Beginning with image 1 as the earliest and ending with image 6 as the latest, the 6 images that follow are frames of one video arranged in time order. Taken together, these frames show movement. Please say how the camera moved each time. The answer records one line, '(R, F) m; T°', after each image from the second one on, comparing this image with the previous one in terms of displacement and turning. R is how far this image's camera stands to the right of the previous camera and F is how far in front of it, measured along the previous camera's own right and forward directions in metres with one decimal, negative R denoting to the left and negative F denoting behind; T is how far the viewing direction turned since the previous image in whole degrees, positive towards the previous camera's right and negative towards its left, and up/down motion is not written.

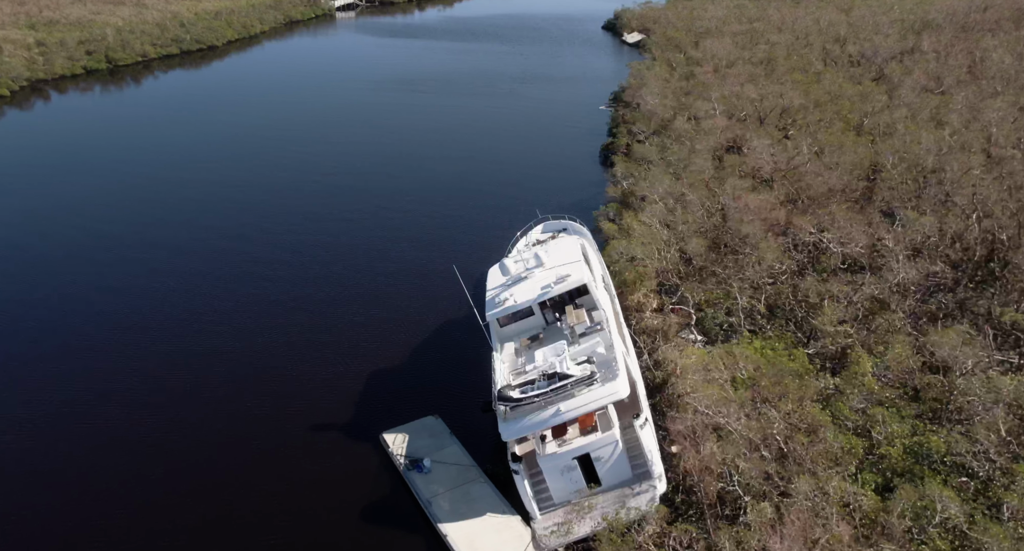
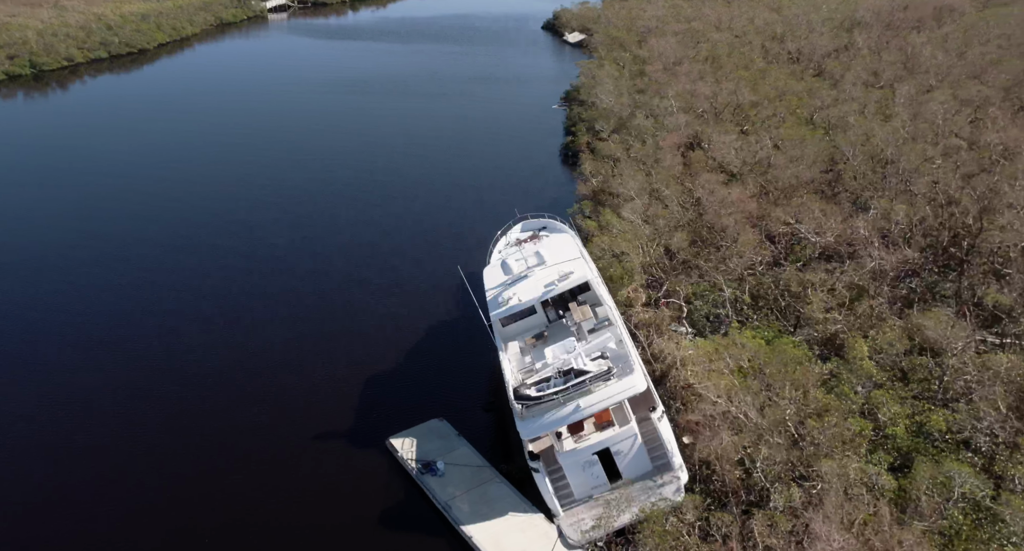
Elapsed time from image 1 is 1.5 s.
(-2.2, +0.1) m; +5°
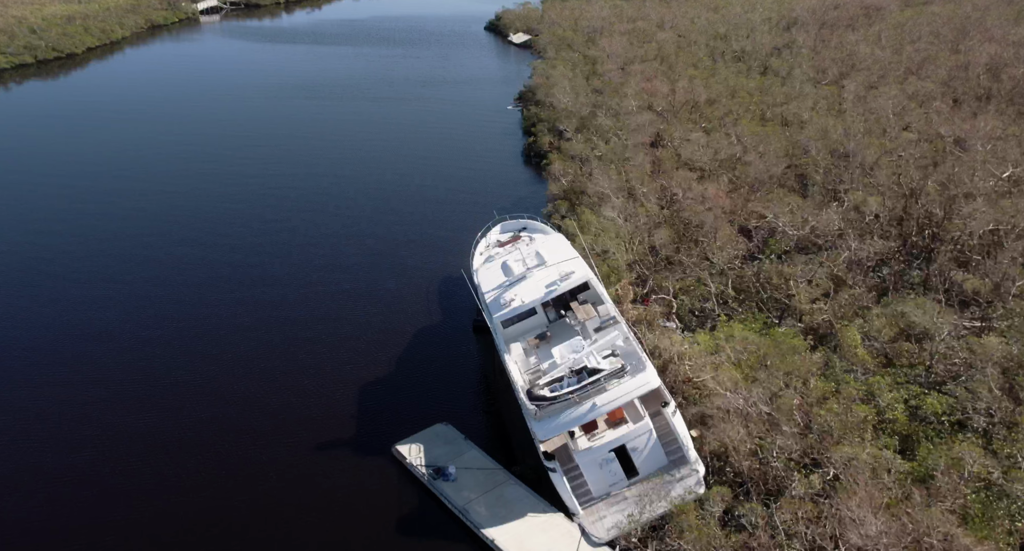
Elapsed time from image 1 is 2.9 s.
(-2.1, +0.1) m; +5°
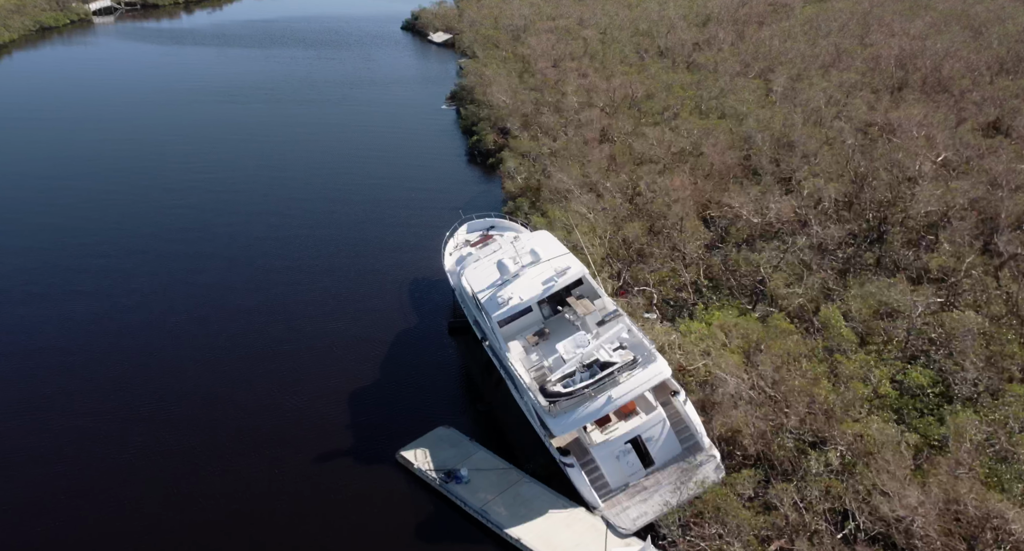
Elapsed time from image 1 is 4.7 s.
(-2.7, +0.2) m; +7°
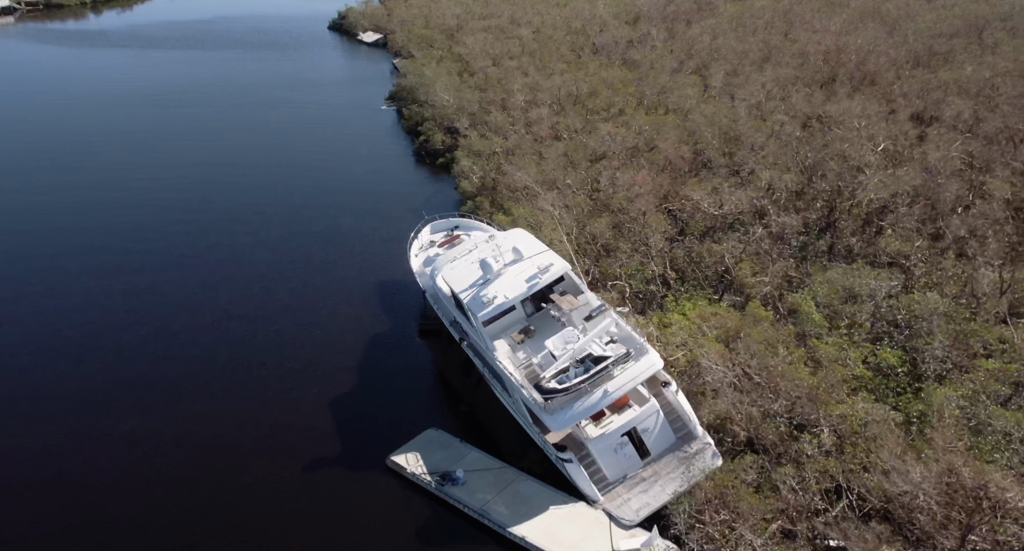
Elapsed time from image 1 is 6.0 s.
(-1.8, +0.2) m; +5°
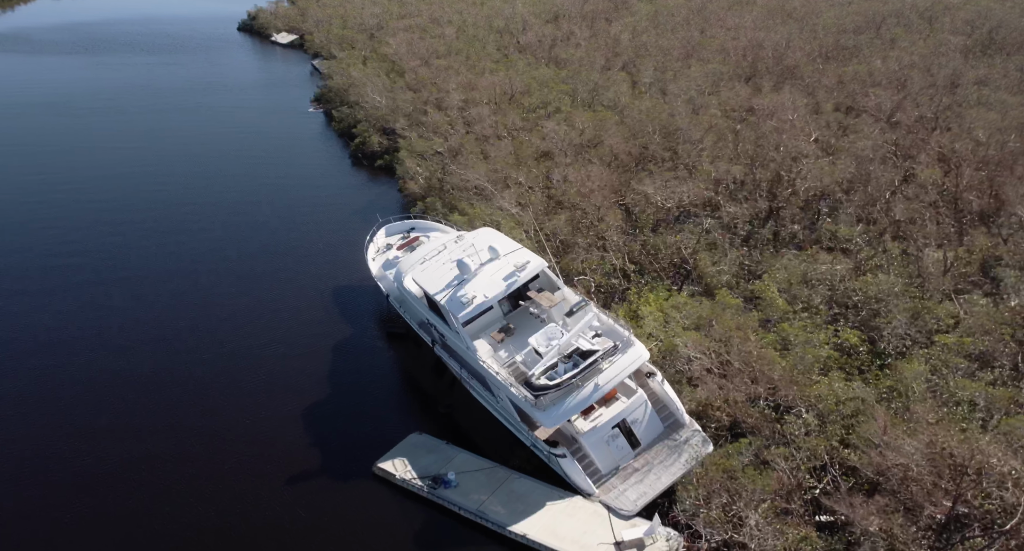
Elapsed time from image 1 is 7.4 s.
(-2.0, +0.2) m; +6°
